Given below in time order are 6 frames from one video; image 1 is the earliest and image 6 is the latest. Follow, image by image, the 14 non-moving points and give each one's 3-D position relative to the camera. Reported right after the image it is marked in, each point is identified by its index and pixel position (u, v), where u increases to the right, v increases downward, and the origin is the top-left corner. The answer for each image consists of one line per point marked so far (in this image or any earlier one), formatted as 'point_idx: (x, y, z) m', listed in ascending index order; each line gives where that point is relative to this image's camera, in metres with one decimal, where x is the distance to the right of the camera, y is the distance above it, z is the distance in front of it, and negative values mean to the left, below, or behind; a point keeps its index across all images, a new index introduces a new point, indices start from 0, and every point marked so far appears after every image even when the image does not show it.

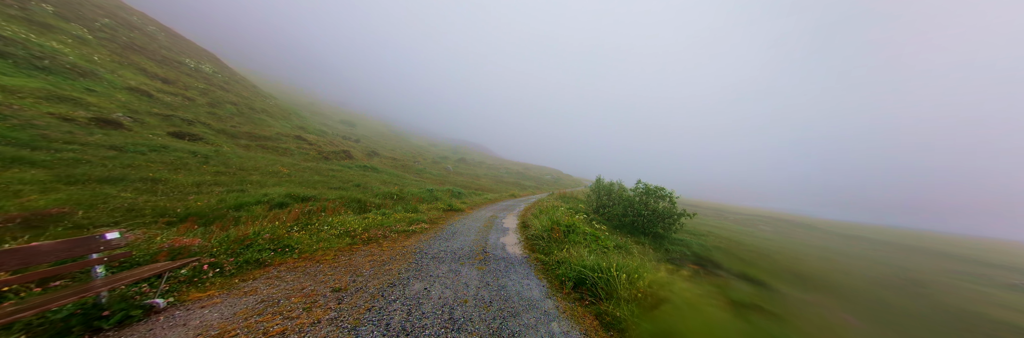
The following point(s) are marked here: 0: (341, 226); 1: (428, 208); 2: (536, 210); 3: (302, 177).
0: (-7.1, -2.4, +9.3) m
1: (-6.7, -3.4, +18.6) m
2: (+1.9, -3.5, +17.2) m
3: (-17.7, -0.7, +18.9) m
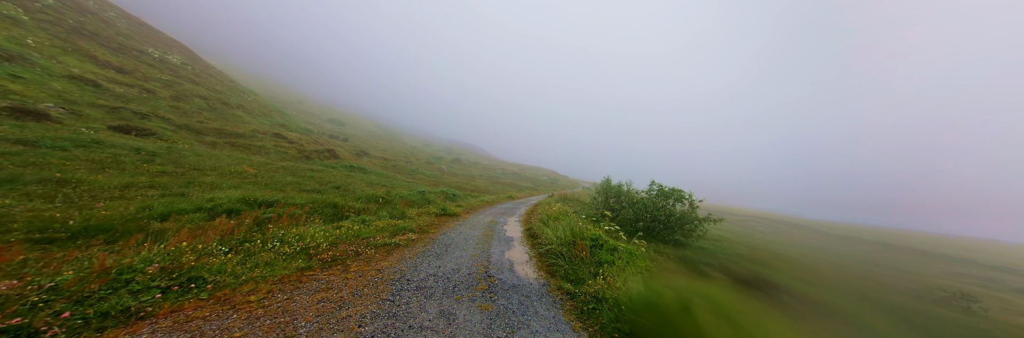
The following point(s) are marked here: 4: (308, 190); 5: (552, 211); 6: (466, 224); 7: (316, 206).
0: (-6.8, -2.3, +7.1) m
1: (-6.6, -3.3, +16.4) m
2: (+2.0, -3.4, +15.2) m
3: (-17.7, -0.6, +16.5) m
4: (-13.8, -1.4, +15.1) m
5: (+3.1, -3.3, +16.4) m
6: (-3.0, -3.8, +14.9) m
7: (-10.9, -2.0, +12.4) m
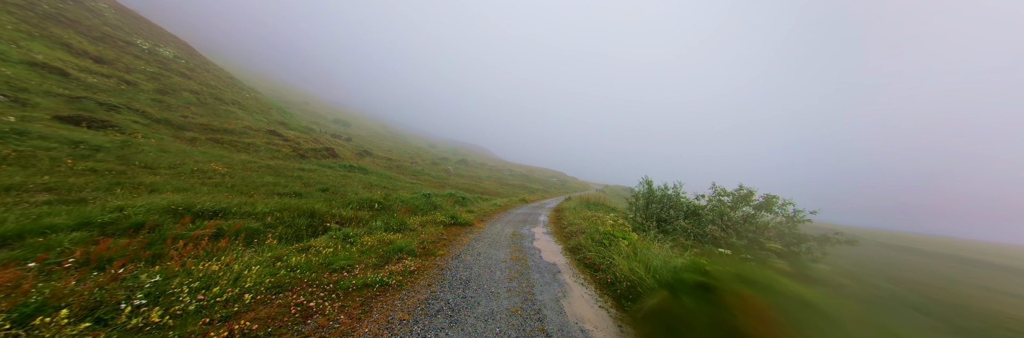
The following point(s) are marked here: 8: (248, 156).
0: (-5.4, -2.1, +3.8) m
1: (-5.0, -3.2, +13.2) m
2: (+3.5, -3.3, +11.7) m
3: (-16.1, -0.6, +13.5) m
4: (-12.2, -1.3, +12.0) m
5: (+4.7, -3.2, +12.8) m
6: (-1.5, -3.7, +11.5) m
7: (-9.4, -1.9, +9.2) m
8: (-23.2, +1.2, +19.7) m
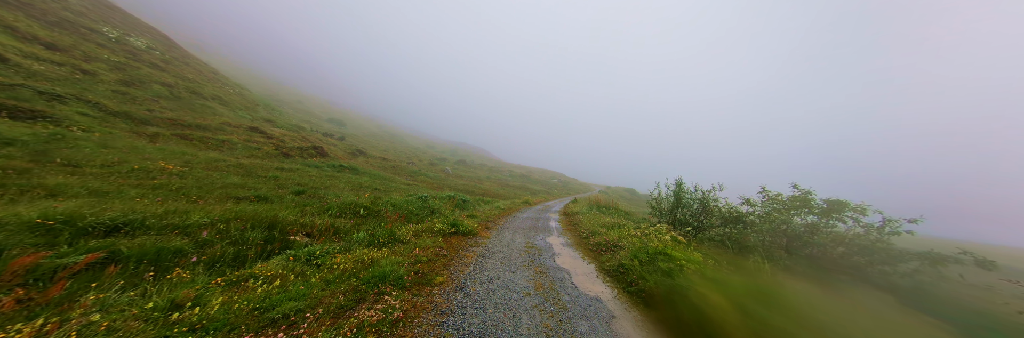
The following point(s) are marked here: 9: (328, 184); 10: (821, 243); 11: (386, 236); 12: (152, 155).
0: (-4.7, -2.0, +1.5) m
1: (-4.4, -3.2, +10.9) m
2: (+4.2, -3.2, +9.5) m
3: (-15.5, -0.5, +11.2) m
4: (-11.6, -1.2, +9.7) m
5: (+5.3, -3.1, +10.7) m
6: (-0.8, -3.6, +9.3) m
7: (-8.8, -1.8, +7.0) m
8: (-22.7, +1.2, +17.3) m
9: (-14.0, -1.1, +17.1) m
10: (+12.7, -2.9, +9.2) m
11: (-5.3, -2.8, +9.4) m
12: (-20.5, +0.8, +12.8) m
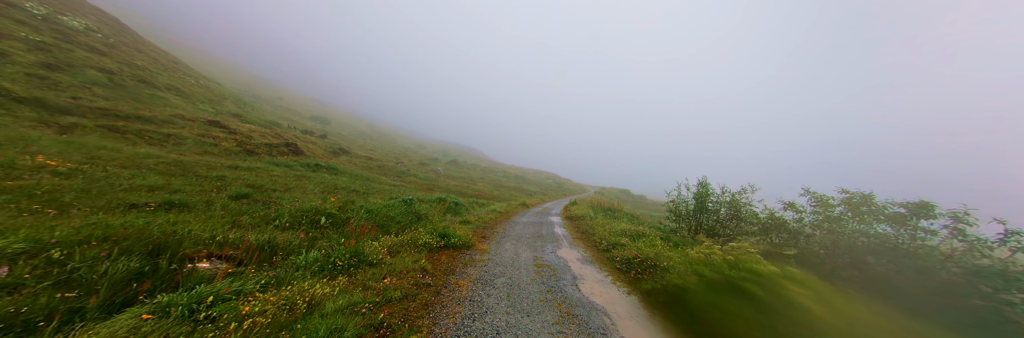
0: (-4.2, -1.8, -1.0) m
1: (-4.2, -3.0, +8.4) m
2: (+4.4, -3.0, +7.3) m
3: (-15.3, -0.4, +8.3) m
4: (-11.4, -1.1, +6.9) m
5: (+5.5, -3.0, +8.4) m
6: (-0.6, -3.4, +6.9) m
7: (-8.4, -1.7, +4.3) m
8: (-22.7, +1.2, +14.2) m
9: (-14.0, -1.0, +14.3) m
10: (+12.9, -2.7, +7.3) m
11: (-5.1, -2.6, +6.9) m
12: (-20.4, +0.9, +9.8) m
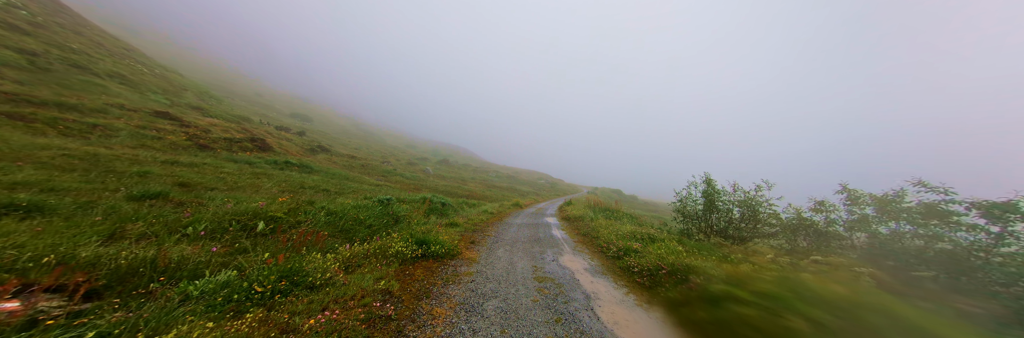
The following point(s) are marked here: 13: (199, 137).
0: (-4.1, -1.5, -2.9) m
1: (-4.4, -2.7, +6.4) m
2: (+4.3, -2.7, +5.6) m
3: (-15.4, -0.1, +6.0) m
4: (-11.5, -0.8, +4.7) m
5: (+5.3, -2.6, +6.8) m
6: (-0.7, -3.1, +5.1) m
7: (-8.5, -1.4, +2.2) m
8: (-23.0, +1.5, +11.6) m
9: (-14.4, -0.8, +12.0) m
10: (+12.8, -2.3, +5.9) m
11: (-5.2, -2.3, +4.9) m
12: (-20.6, +1.2, +7.2) m
13: (-27.0, +2.7, +19.2) m
